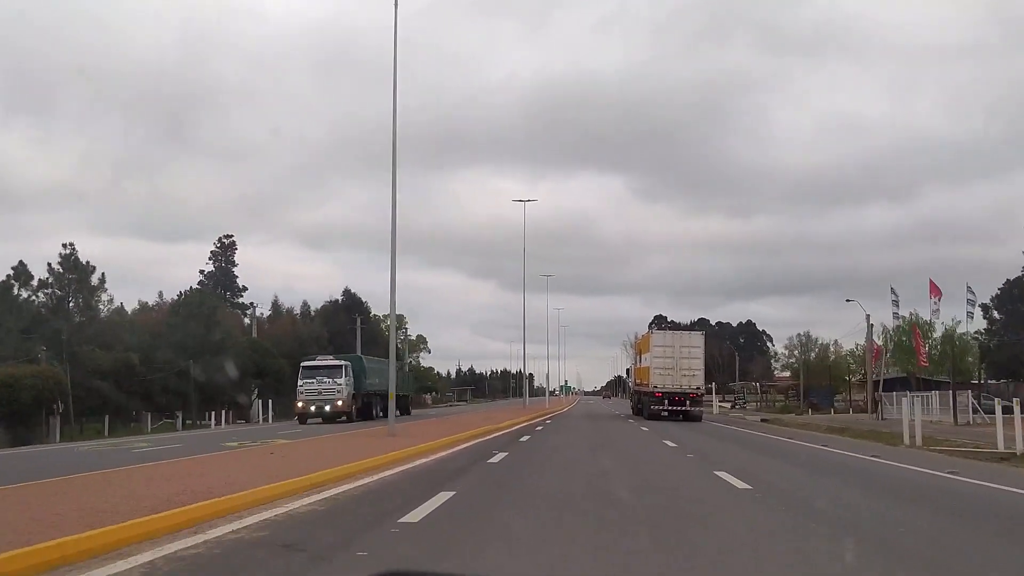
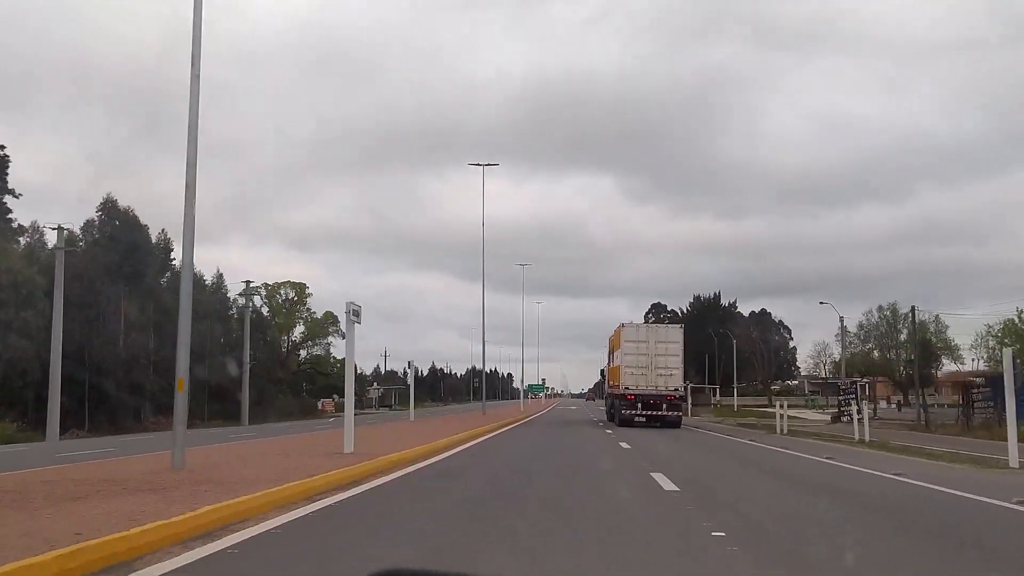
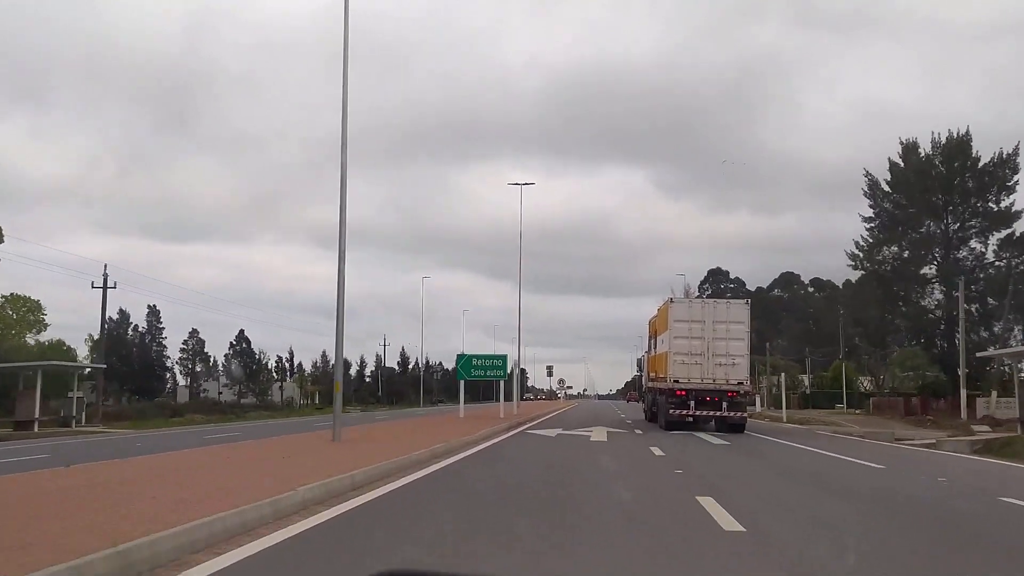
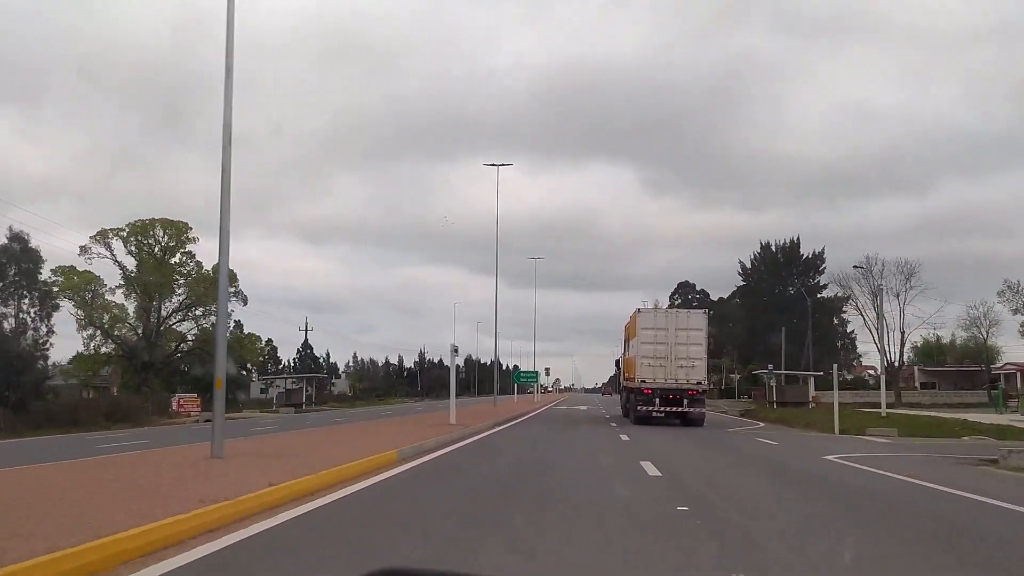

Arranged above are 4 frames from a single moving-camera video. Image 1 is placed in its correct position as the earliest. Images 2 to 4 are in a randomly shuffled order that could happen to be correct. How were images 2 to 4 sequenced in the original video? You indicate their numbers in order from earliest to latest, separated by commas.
2, 4, 3
